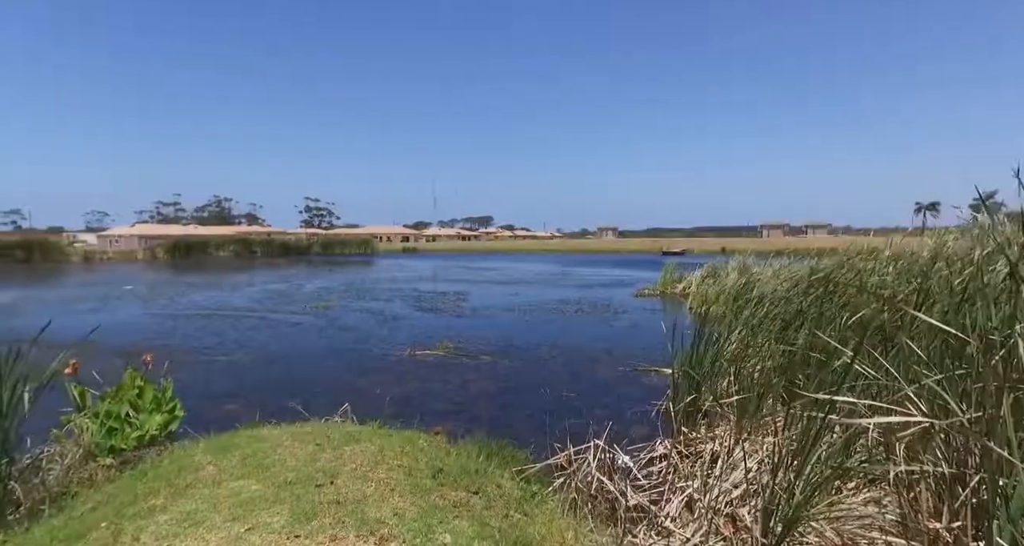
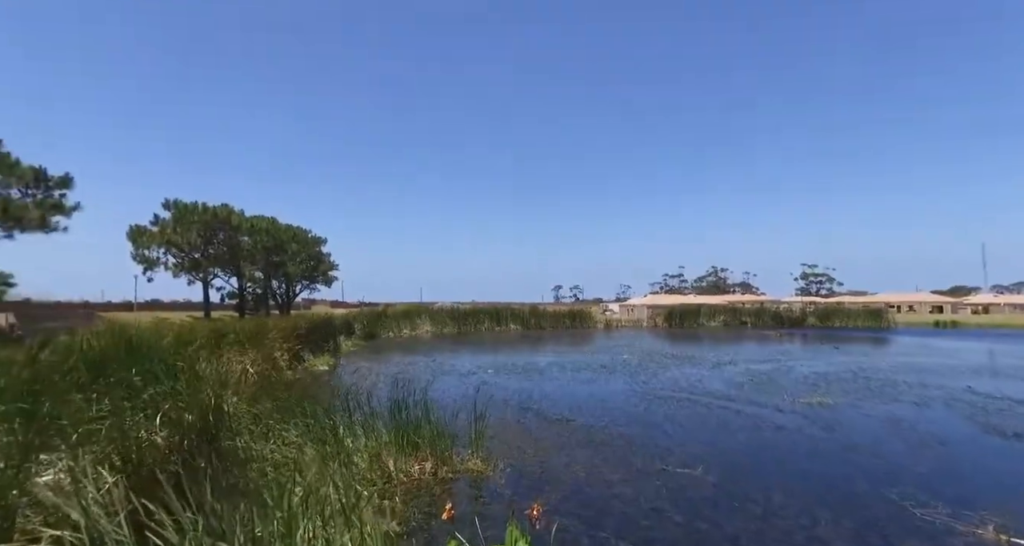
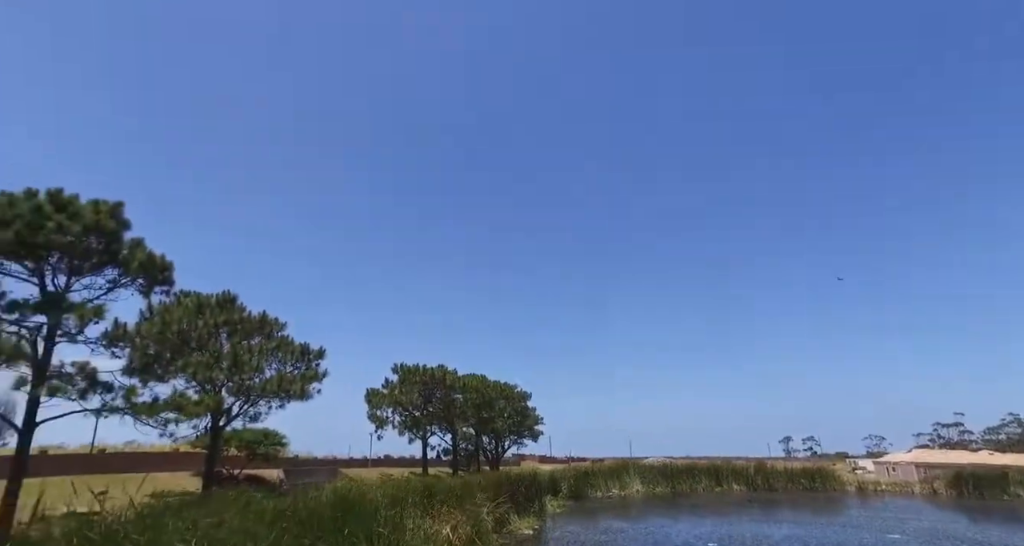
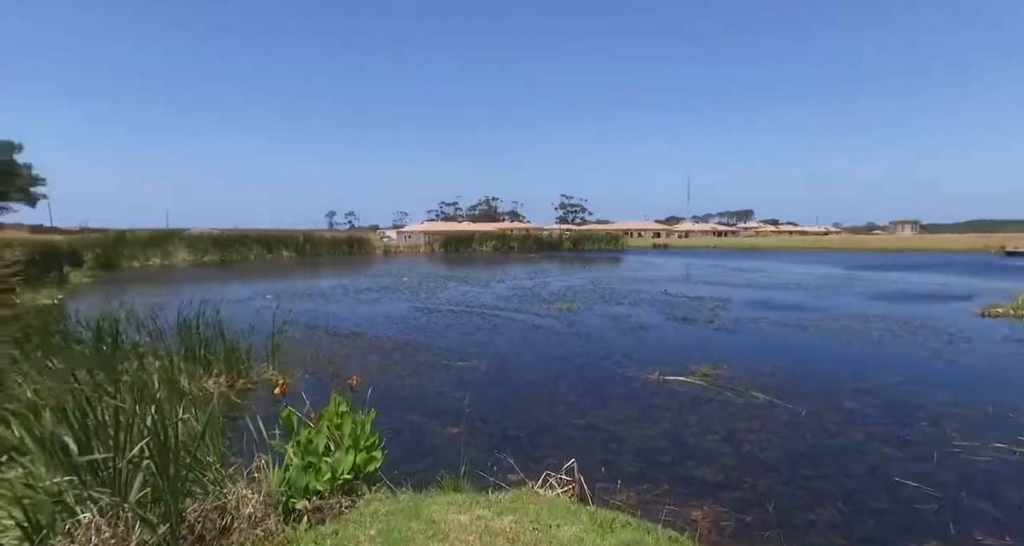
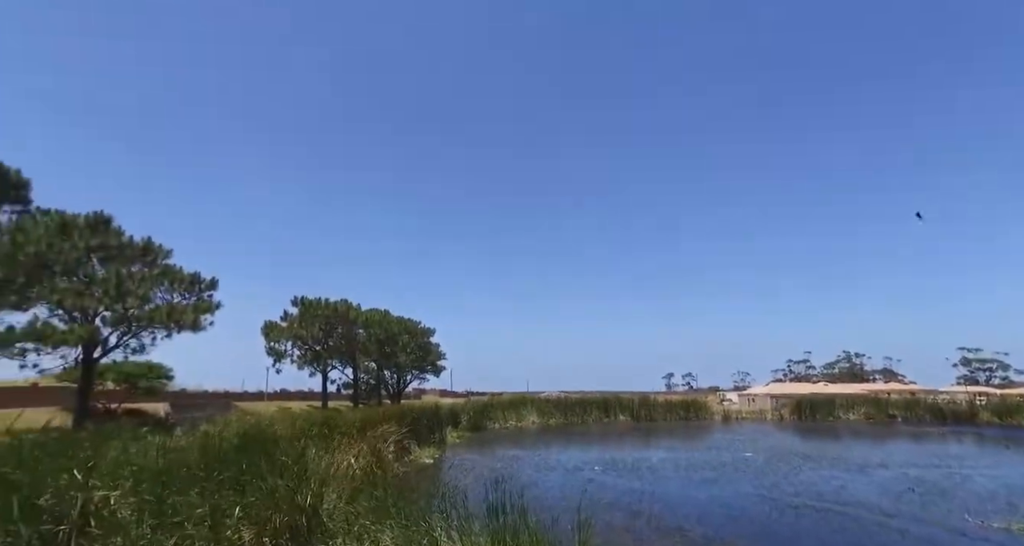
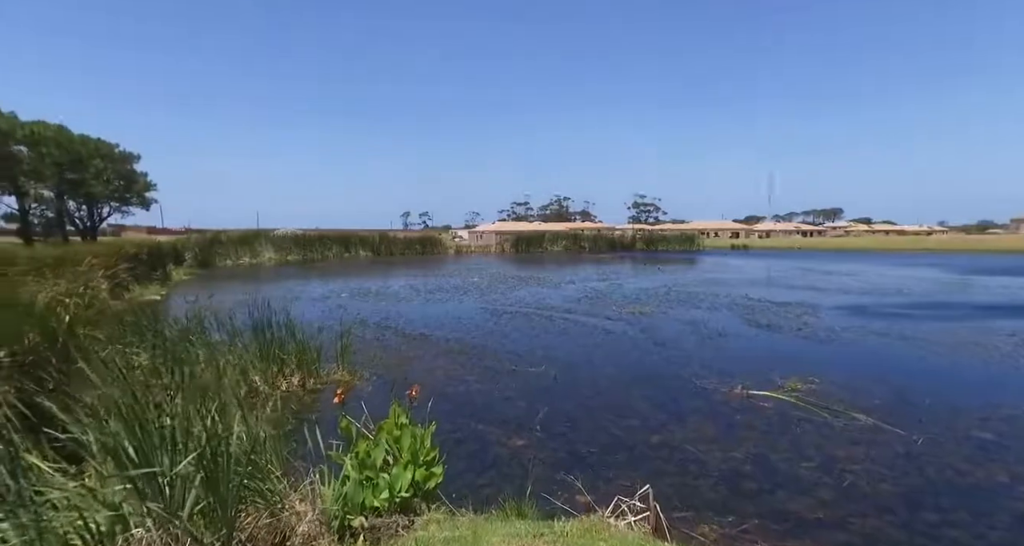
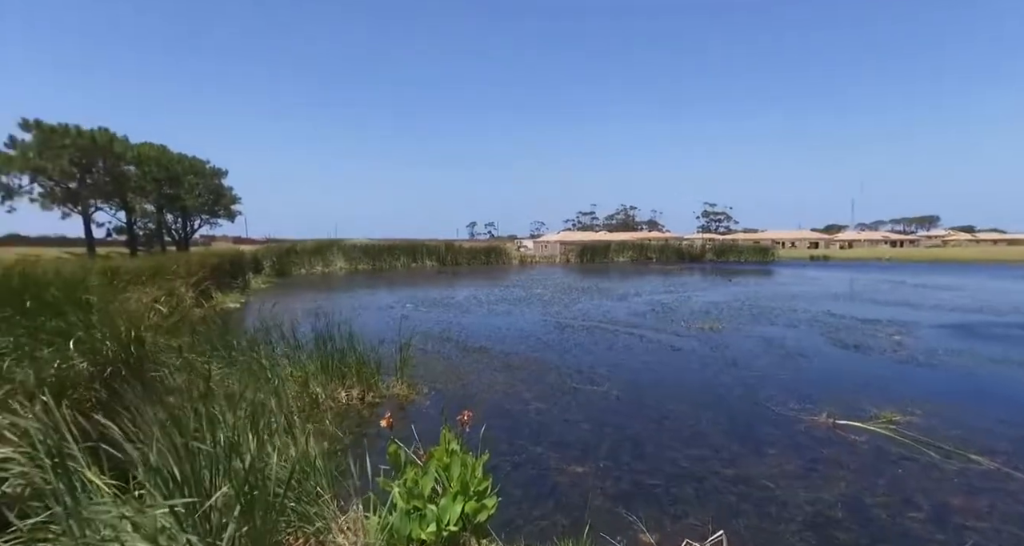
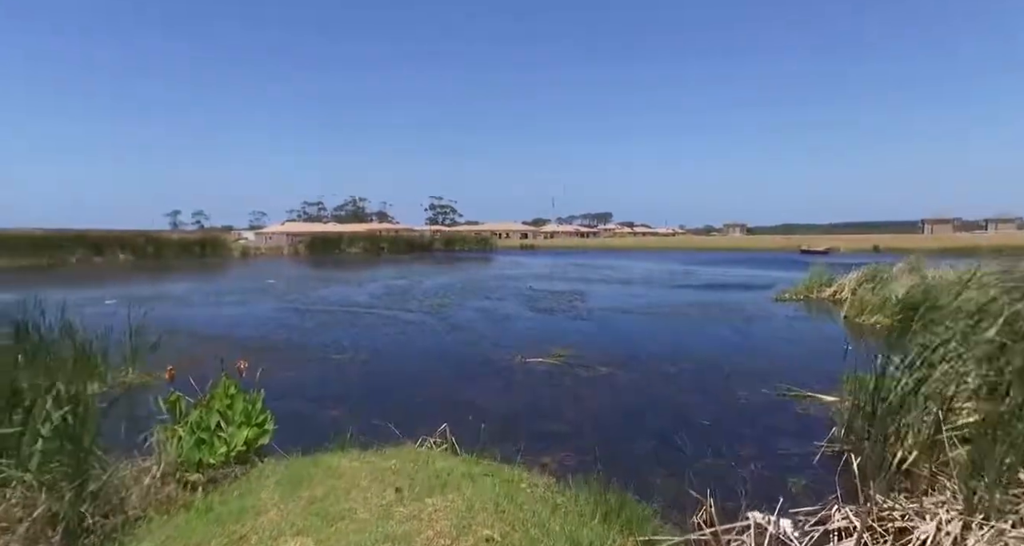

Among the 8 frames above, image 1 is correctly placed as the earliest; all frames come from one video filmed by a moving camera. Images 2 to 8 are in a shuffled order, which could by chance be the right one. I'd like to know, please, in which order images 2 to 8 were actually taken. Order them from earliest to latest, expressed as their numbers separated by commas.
8, 4, 6, 7, 2, 5, 3
